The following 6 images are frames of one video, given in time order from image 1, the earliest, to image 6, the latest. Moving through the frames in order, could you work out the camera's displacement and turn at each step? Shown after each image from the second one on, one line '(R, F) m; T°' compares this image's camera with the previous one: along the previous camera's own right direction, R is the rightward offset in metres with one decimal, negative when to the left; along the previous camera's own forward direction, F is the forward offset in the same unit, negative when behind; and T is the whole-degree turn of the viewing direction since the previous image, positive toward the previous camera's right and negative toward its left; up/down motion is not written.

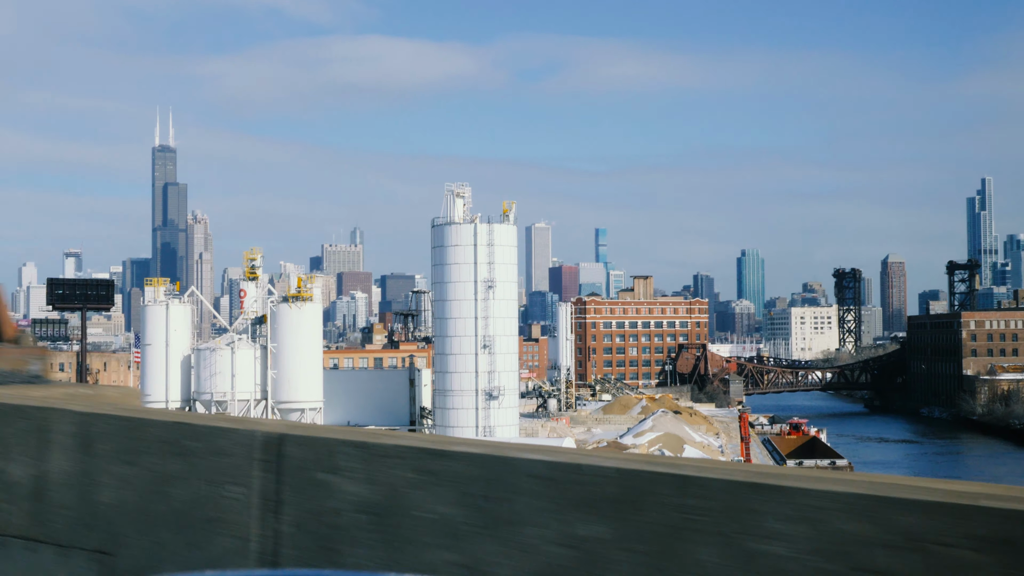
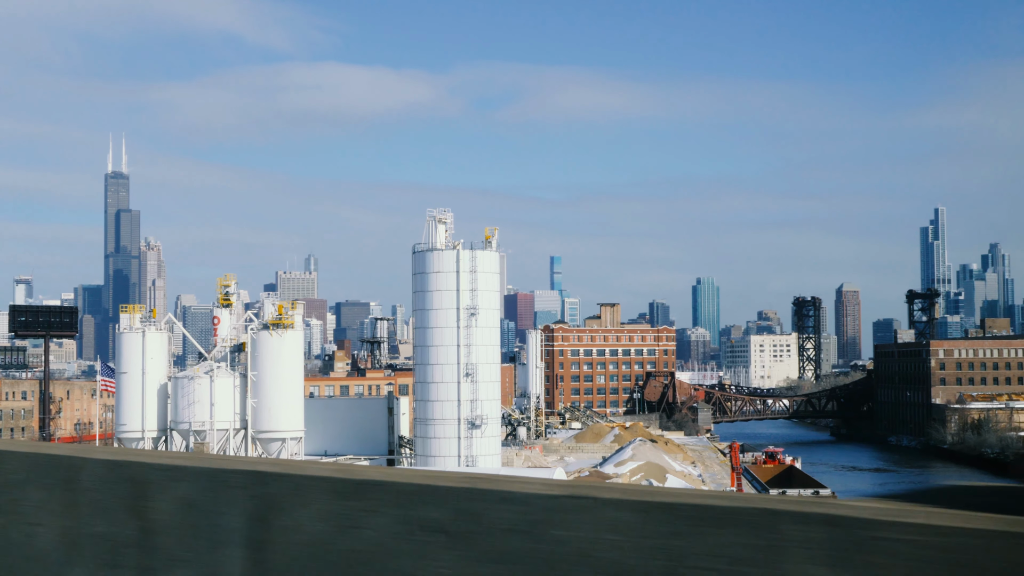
(-1.1, +0.5) m; +3°
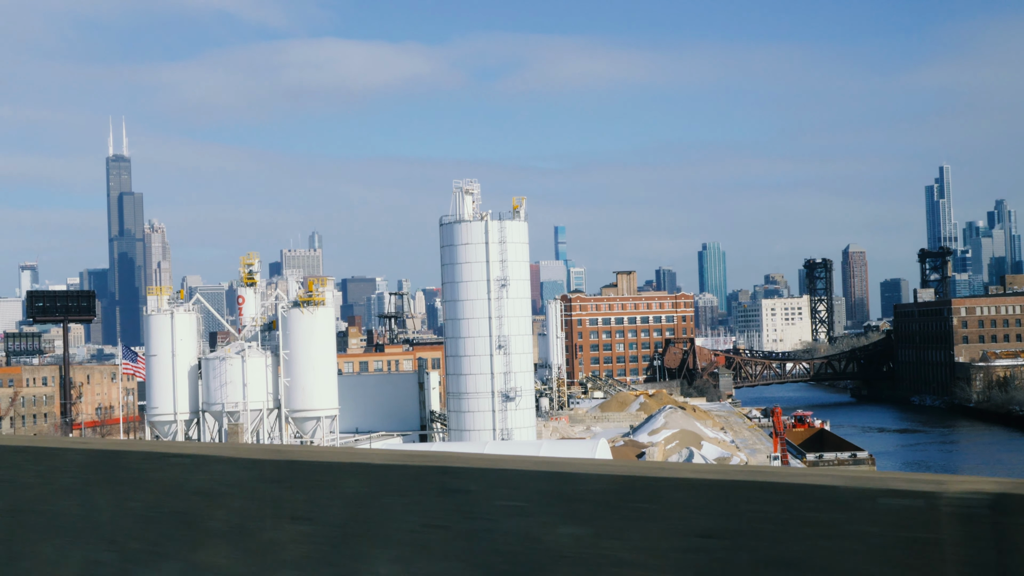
(-1.1, +0.6) m; 0°
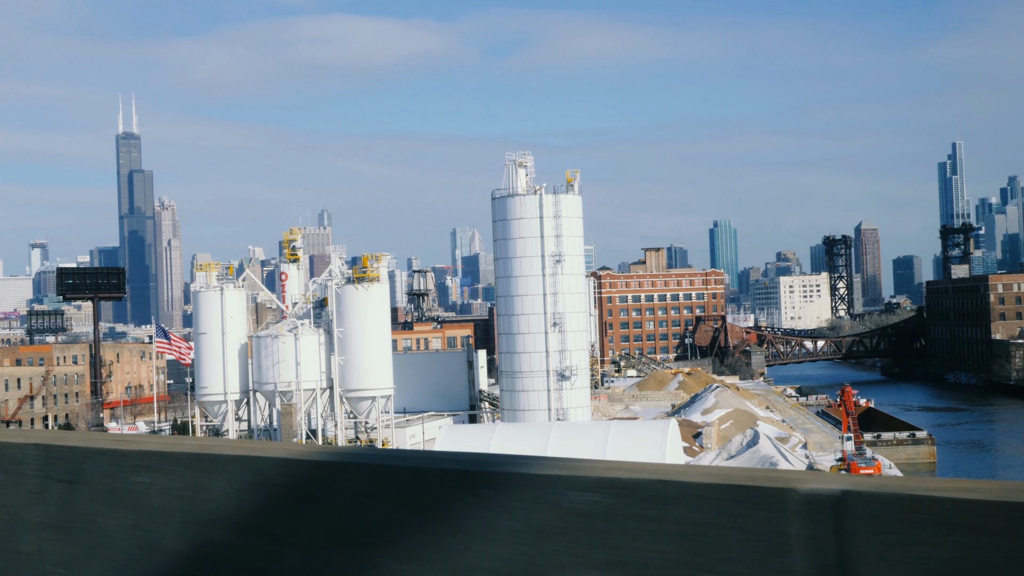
(-1.9, +1.0) m; 0°
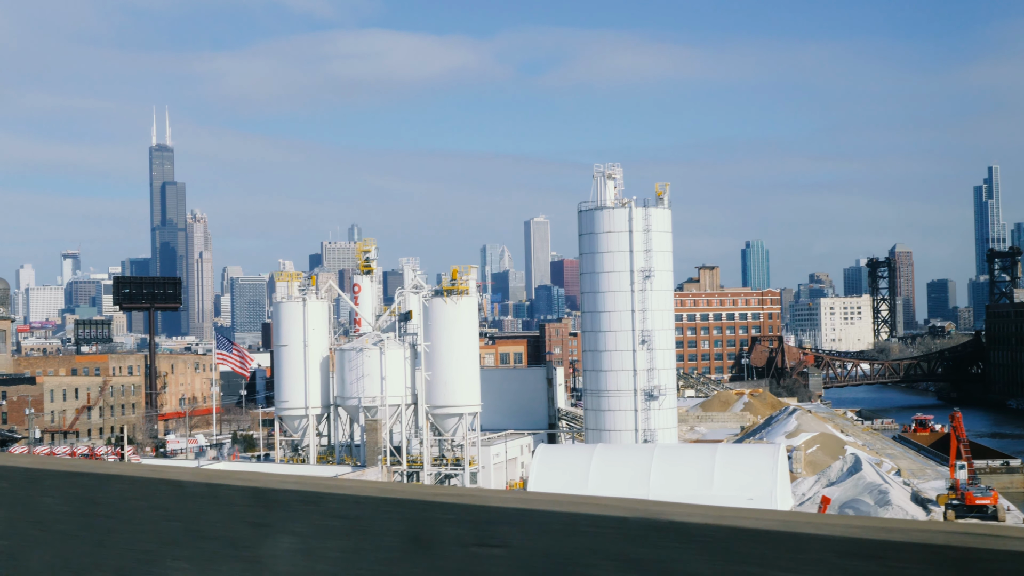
(-2.4, +1.1) m; -1°
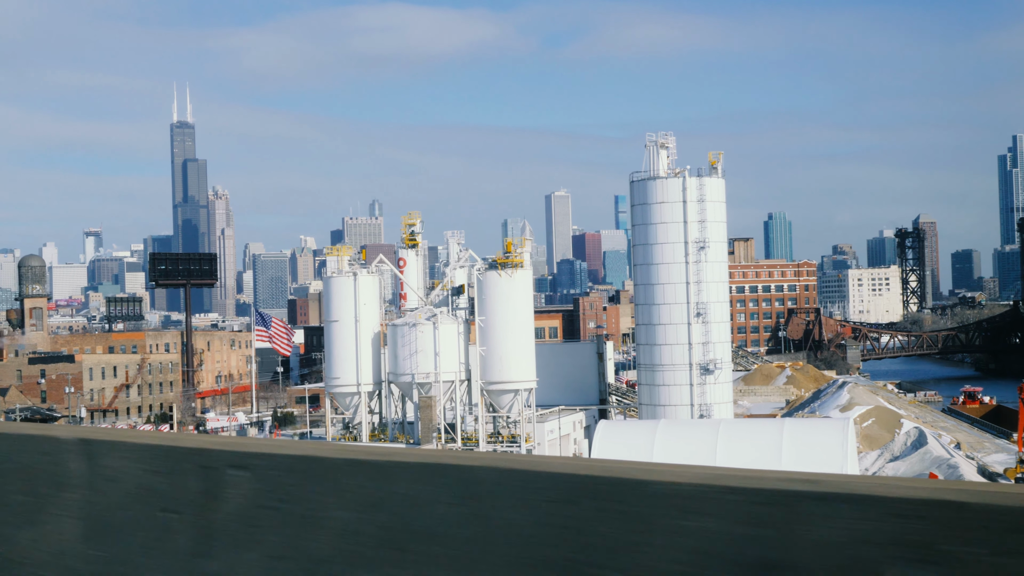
(-1.3, +0.7) m; -1°
